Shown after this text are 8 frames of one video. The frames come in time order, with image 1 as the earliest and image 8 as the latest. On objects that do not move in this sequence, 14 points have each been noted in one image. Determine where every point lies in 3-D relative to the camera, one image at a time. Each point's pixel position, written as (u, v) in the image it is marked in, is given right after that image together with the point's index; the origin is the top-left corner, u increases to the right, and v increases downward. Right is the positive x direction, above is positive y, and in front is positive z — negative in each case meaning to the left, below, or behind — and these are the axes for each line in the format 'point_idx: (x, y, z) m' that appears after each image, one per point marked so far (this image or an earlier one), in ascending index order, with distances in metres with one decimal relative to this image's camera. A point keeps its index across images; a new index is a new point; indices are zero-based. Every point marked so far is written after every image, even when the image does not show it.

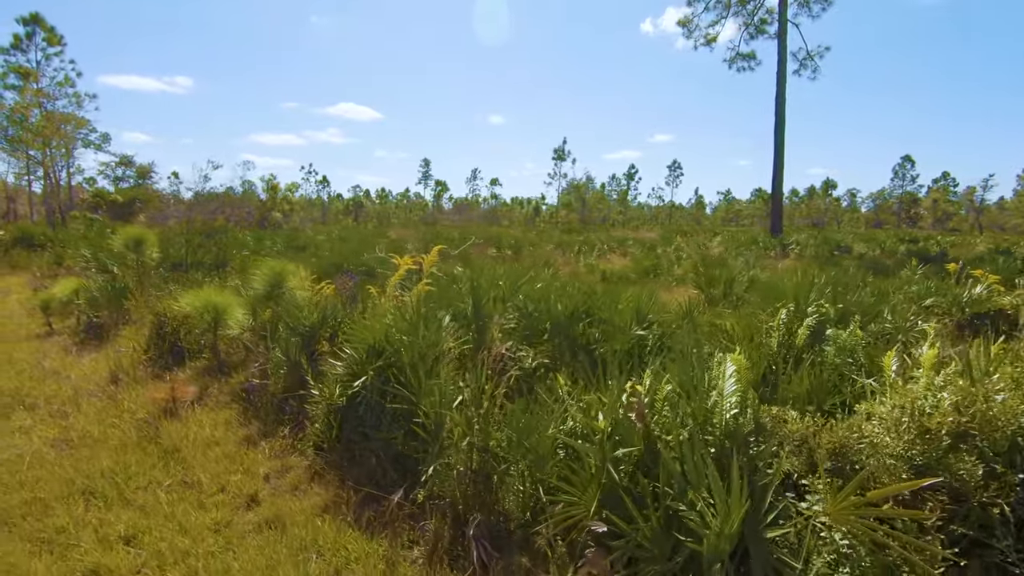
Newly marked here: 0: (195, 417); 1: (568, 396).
0: (-2.4, -1.0, +4.0) m
1: (+0.3, -0.6, +2.8) m
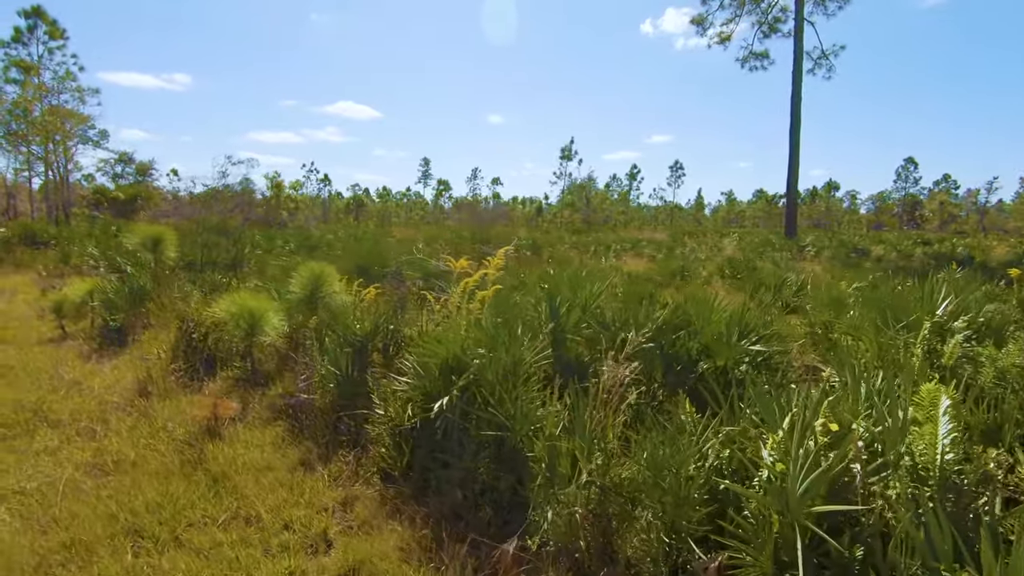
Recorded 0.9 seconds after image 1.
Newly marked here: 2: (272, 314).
0: (-1.8, -1.0, +3.6) m
1: (+0.8, -0.6, +2.4) m
2: (-2.1, -0.2, +4.7) m
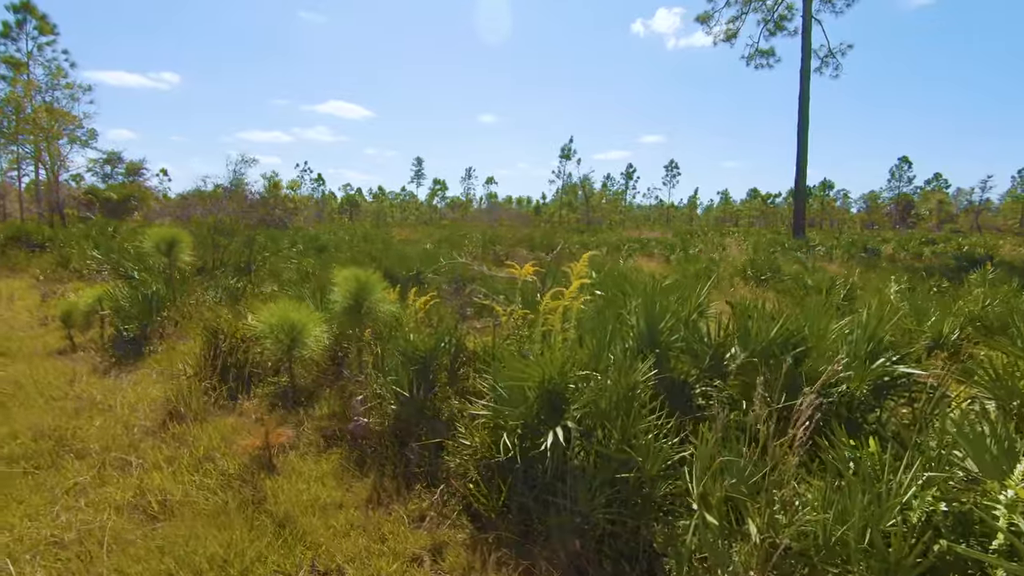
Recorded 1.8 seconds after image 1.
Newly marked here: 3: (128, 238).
0: (-1.3, -1.1, +3.2) m
1: (+1.4, -0.7, +2.0) m
2: (-1.6, -0.3, +4.2) m
3: (-9.3, +1.2, +12.8) m
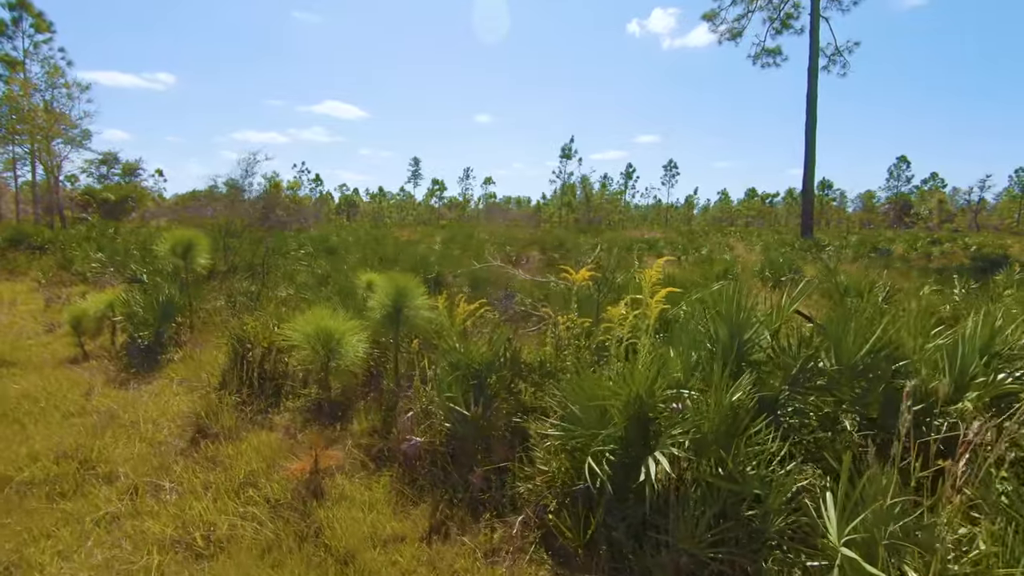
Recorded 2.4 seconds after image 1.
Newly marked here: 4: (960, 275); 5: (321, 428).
0: (-0.9, -1.1, +2.9) m
1: (+1.8, -0.7, +1.7) m
2: (-1.2, -0.3, +4.0) m
3: (-9.0, +1.1, +12.5) m
4: (+9.1, +0.3, +10.9) m
5: (-1.4, -1.0, +3.8) m
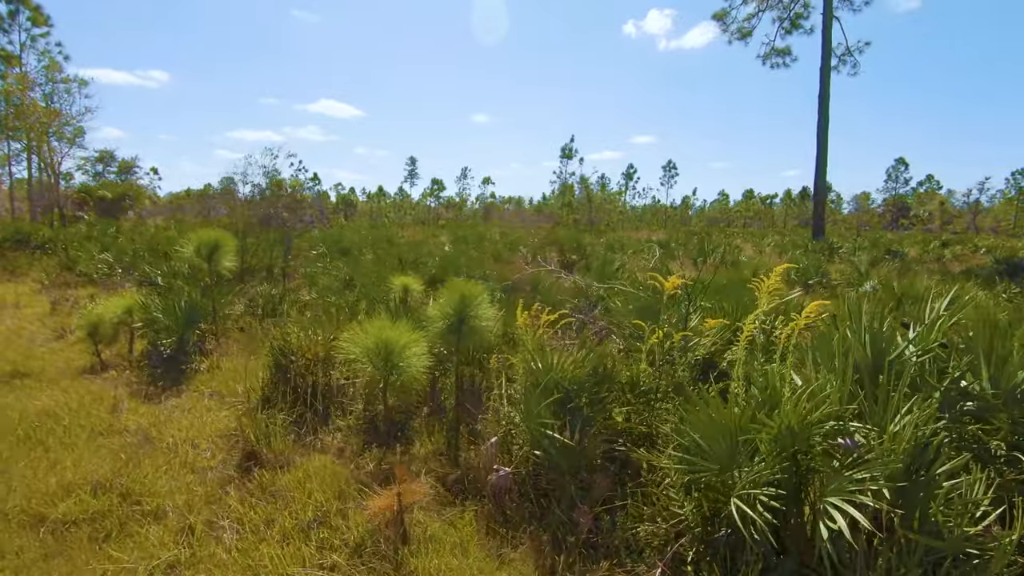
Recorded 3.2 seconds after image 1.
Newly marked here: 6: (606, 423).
0: (-0.4, -1.2, +2.5) m
1: (+2.4, -0.8, +1.4) m
2: (-0.7, -0.4, +3.6) m
3: (-8.5, +1.1, +12.0) m
4: (+9.6, +0.2, +10.6) m
5: (-0.9, -1.1, +3.5) m
6: (+0.5, -0.7, +2.9) m
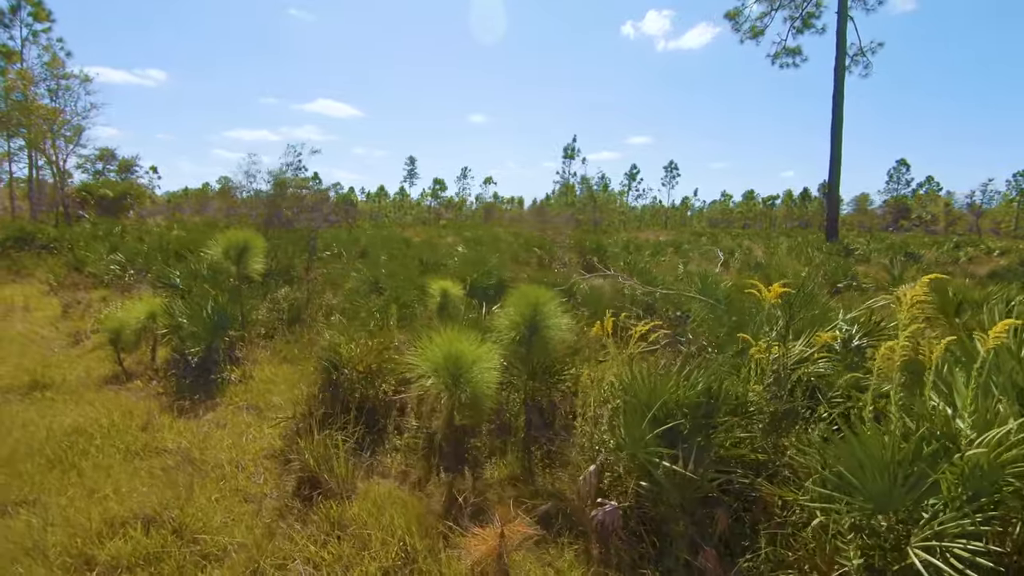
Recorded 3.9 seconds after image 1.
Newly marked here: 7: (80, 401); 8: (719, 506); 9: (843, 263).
0: (+0.1, -1.2, +2.2) m
1: (+2.9, -0.8, +1.1) m
2: (-0.2, -0.4, +3.3) m
3: (-8.1, +1.0, +11.6) m
4: (+10.1, +0.1, +10.3) m
5: (-0.4, -1.1, +3.1) m
6: (+1.0, -0.8, +2.6) m
7: (-3.6, -0.9, +4.4) m
8: (+0.9, -1.0, +2.4) m
9: (+7.9, +0.5, +12.6) m
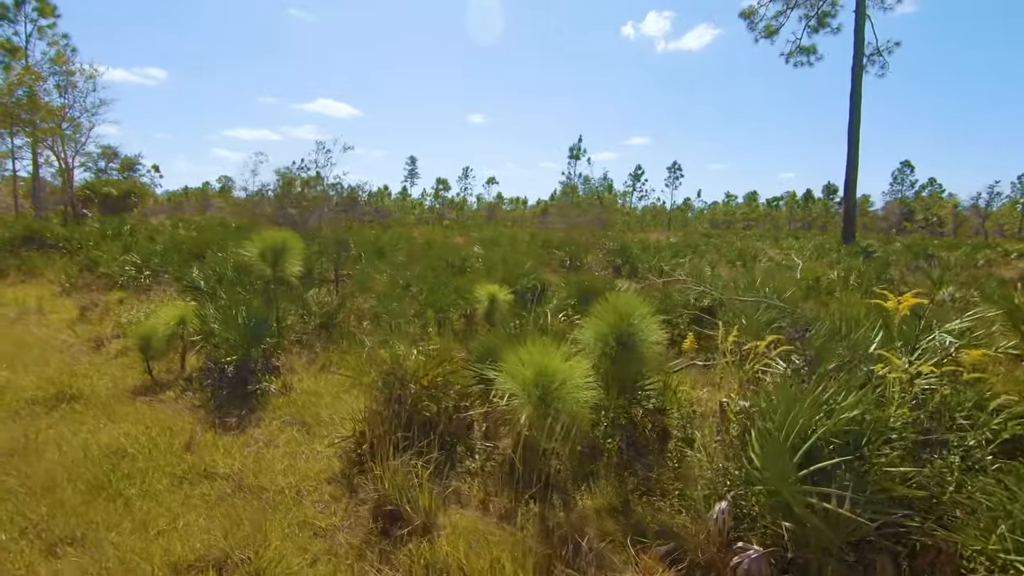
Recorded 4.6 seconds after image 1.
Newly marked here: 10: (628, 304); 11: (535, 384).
0: (+0.7, -1.3, +1.9) m
1: (+3.4, -0.9, +0.8) m
2: (+0.3, -0.5, +2.9) m
3: (-7.5, +1.0, +11.3) m
4: (+10.6, 0.0, +10.0) m
5: (+0.2, -1.2, +2.8) m
6: (+1.5, -0.8, +2.3) m
7: (-3.1, -1.0, +4.0) m
8: (+1.5, -1.1, +2.1) m
9: (+8.5, +0.5, +12.2) m
10: (+0.7, -0.1, +3.2) m
11: (+0.1, -0.5, +2.9) m
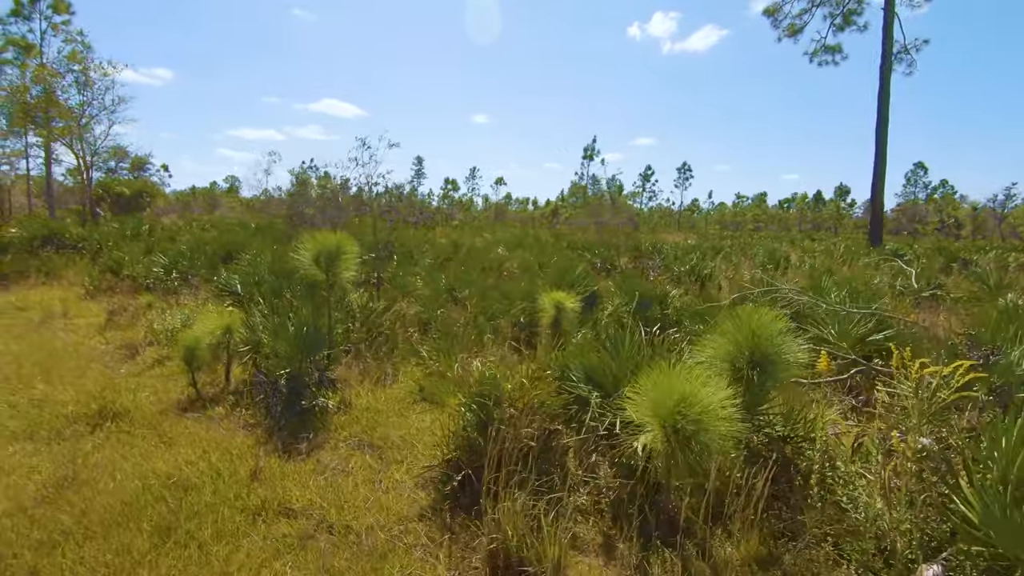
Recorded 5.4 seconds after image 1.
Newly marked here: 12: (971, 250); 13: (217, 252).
0: (+1.3, -1.4, +1.5) m
1: (+4.0, -1.0, +0.3) m
2: (+1.0, -0.6, +2.6) m
3: (-6.8, +1.0, +11.0) m
4: (+11.3, -0.1, +9.5) m
5: (+0.8, -1.2, +2.4) m
6: (+2.1, -0.9, +1.9) m
7: (-2.4, -1.0, +3.7) m
8: (+2.1, -1.1, +1.7) m
9: (+9.2, +0.3, +11.8) m
10: (+1.3, -0.2, +2.8) m
11: (+0.7, -0.6, +2.5) m
12: (+17.3, +1.3, +19.5) m
13: (-4.9, +0.6, +8.8) m
